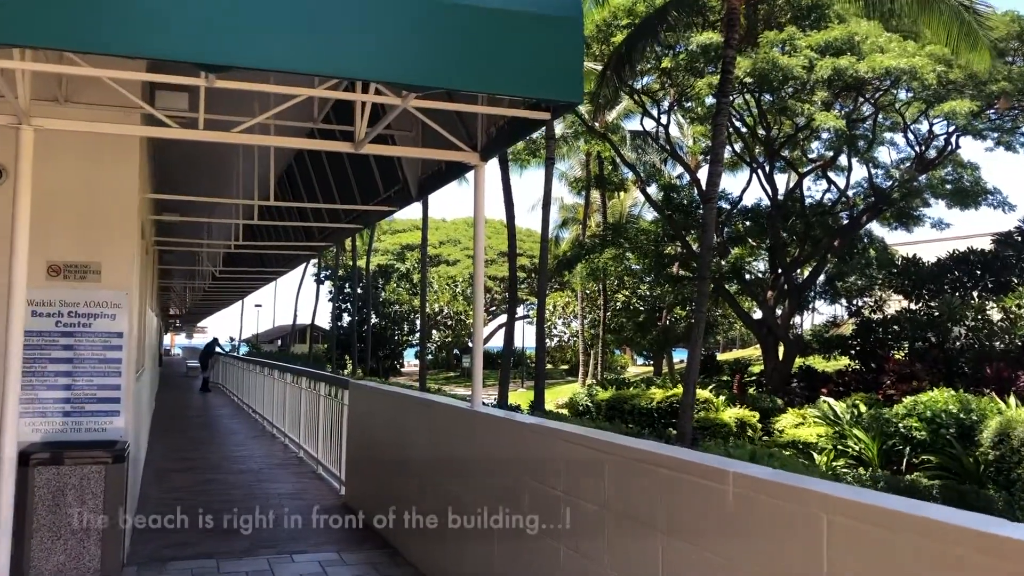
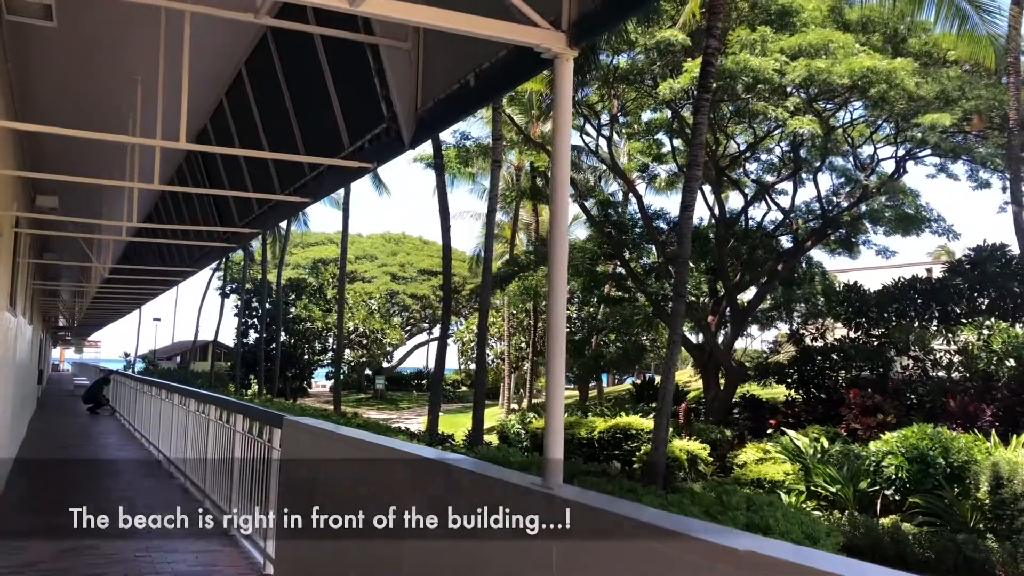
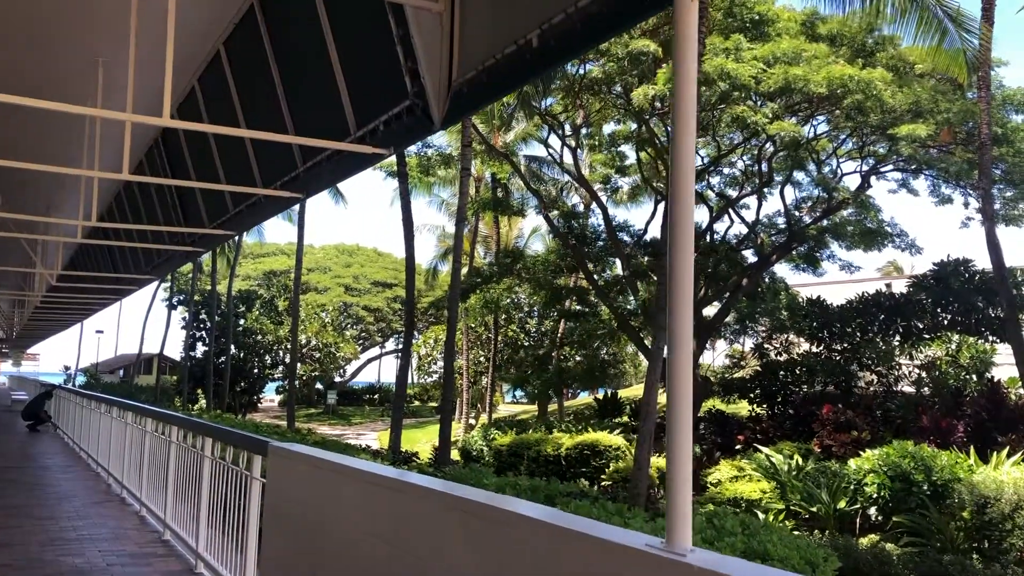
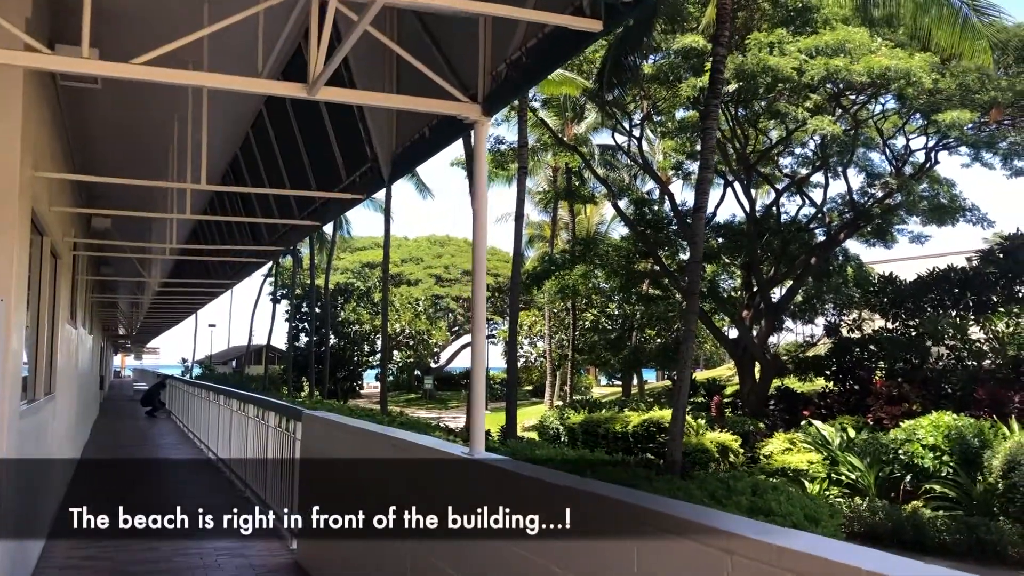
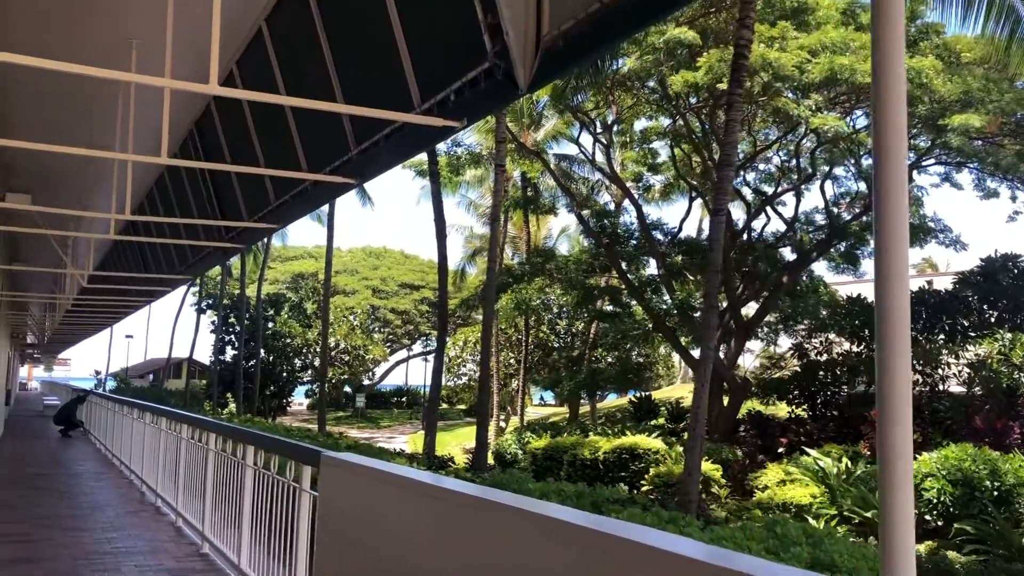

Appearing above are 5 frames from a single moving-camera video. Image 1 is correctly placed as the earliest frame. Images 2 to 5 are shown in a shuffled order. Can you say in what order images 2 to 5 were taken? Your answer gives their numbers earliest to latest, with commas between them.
4, 2, 3, 5
